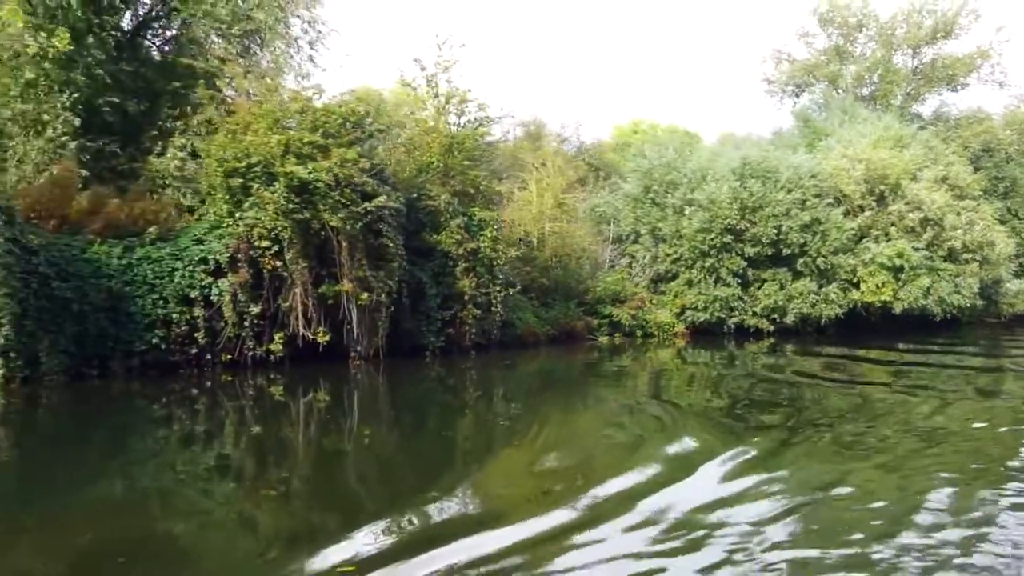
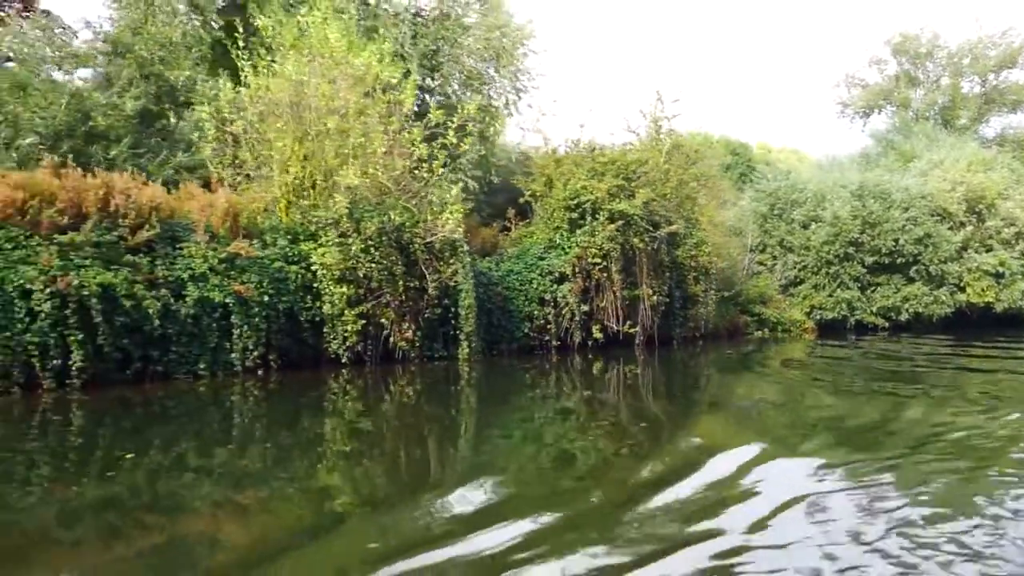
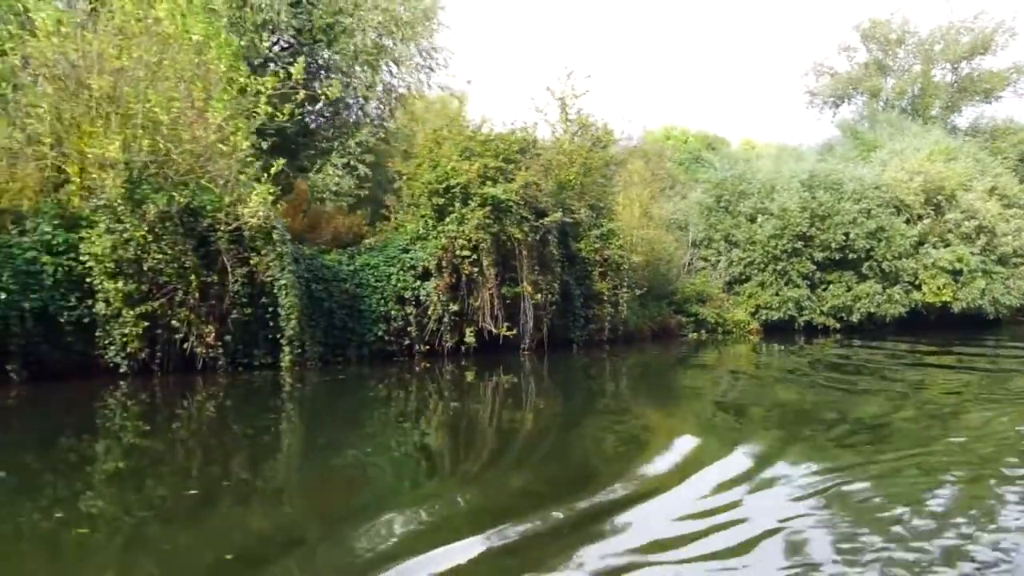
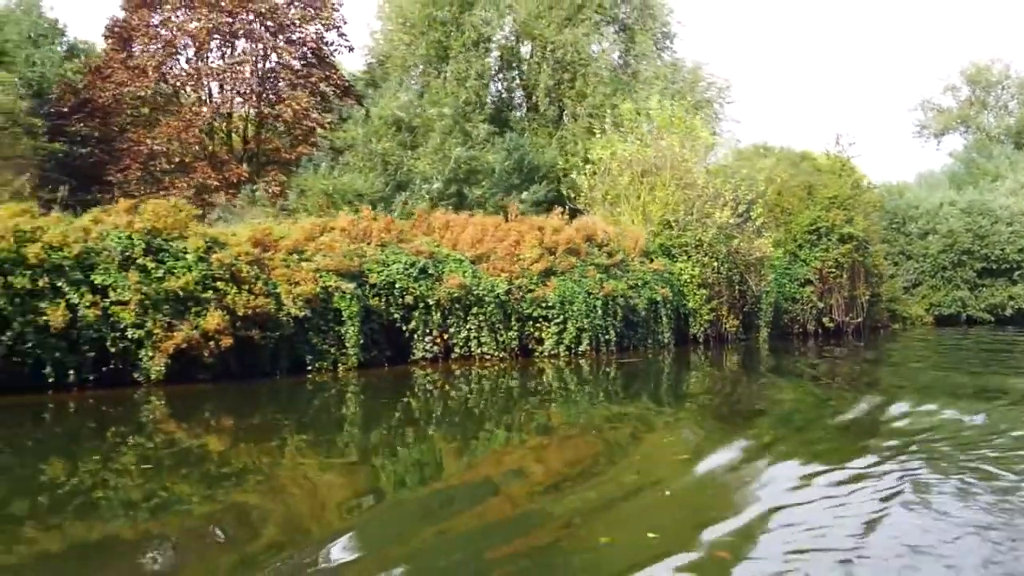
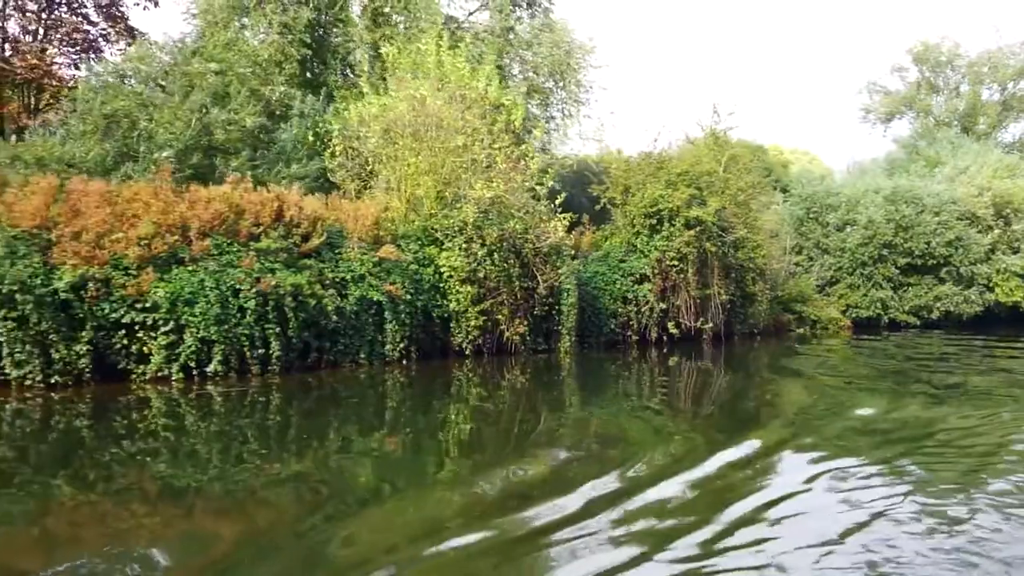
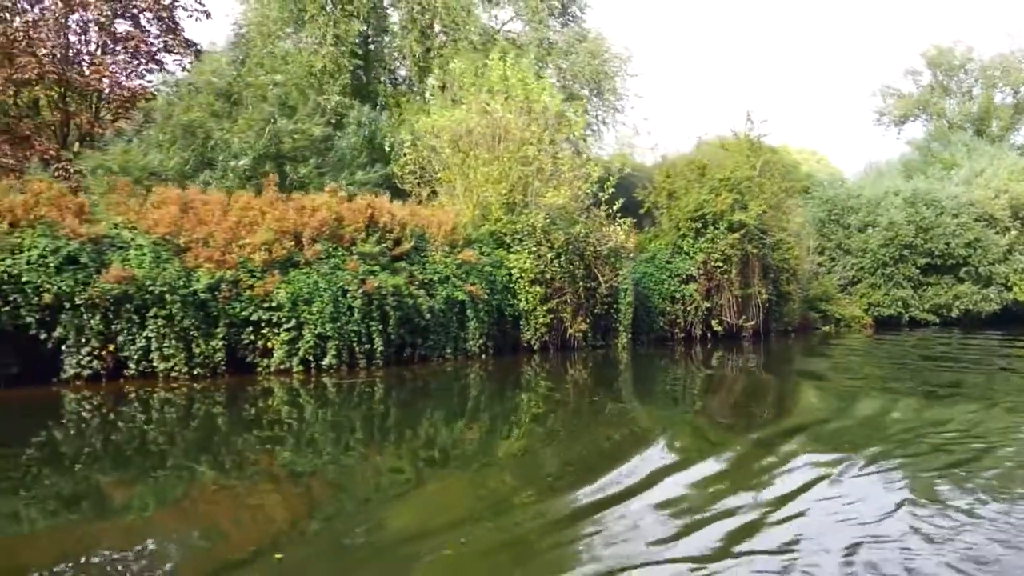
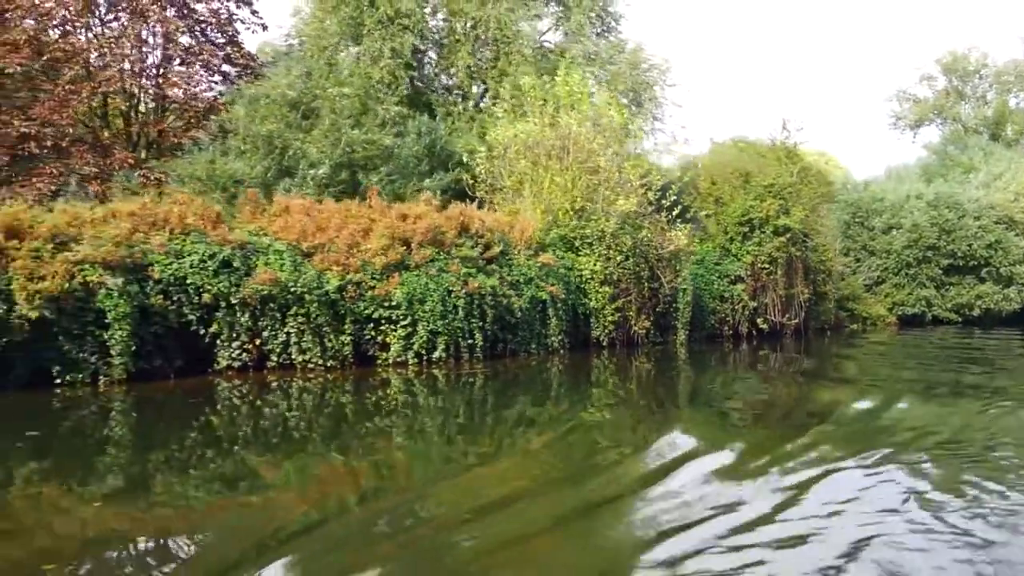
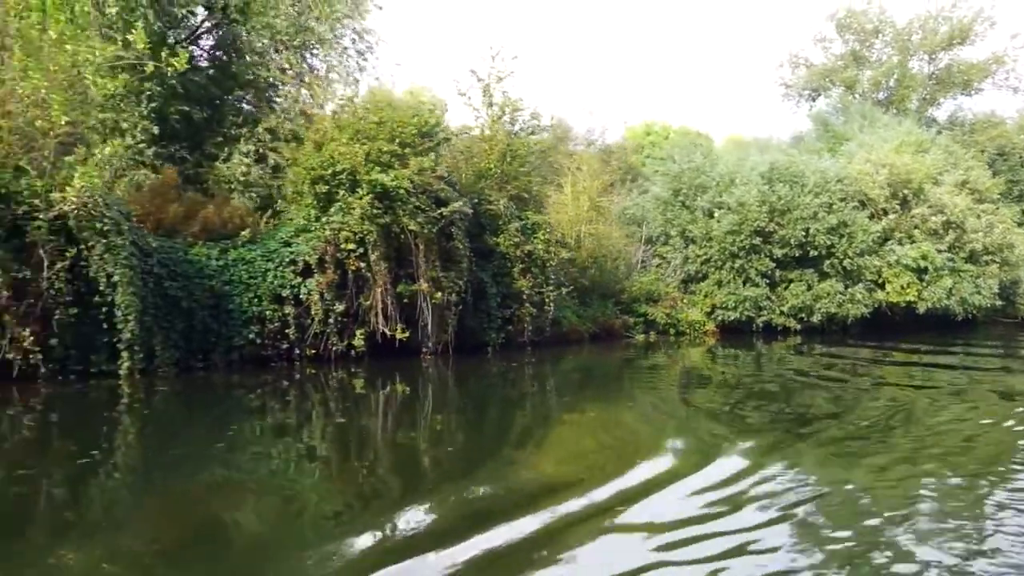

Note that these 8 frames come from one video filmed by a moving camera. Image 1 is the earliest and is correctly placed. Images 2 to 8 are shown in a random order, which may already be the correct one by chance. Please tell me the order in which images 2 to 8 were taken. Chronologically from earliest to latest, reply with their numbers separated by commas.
8, 3, 2, 5, 6, 7, 4
